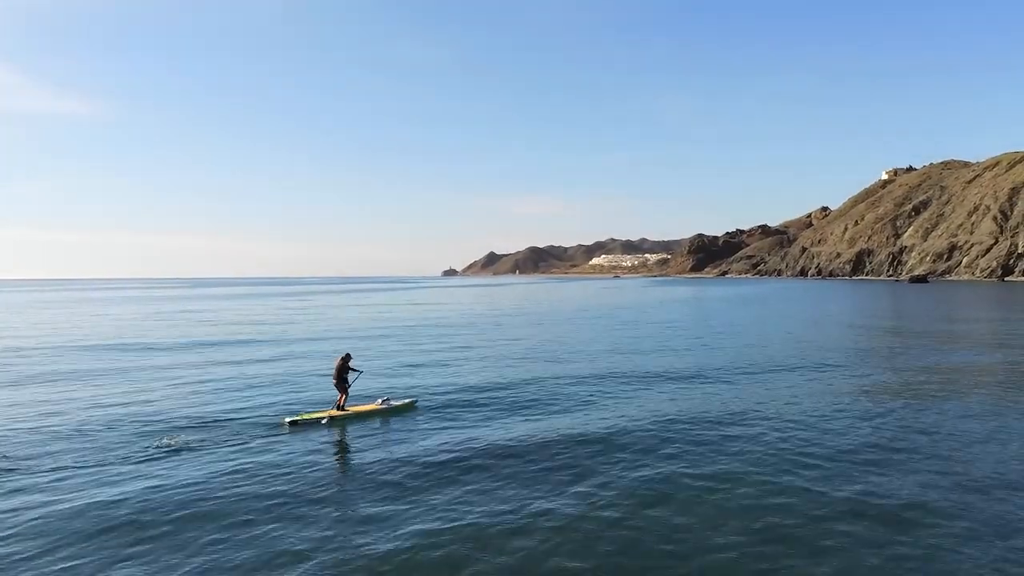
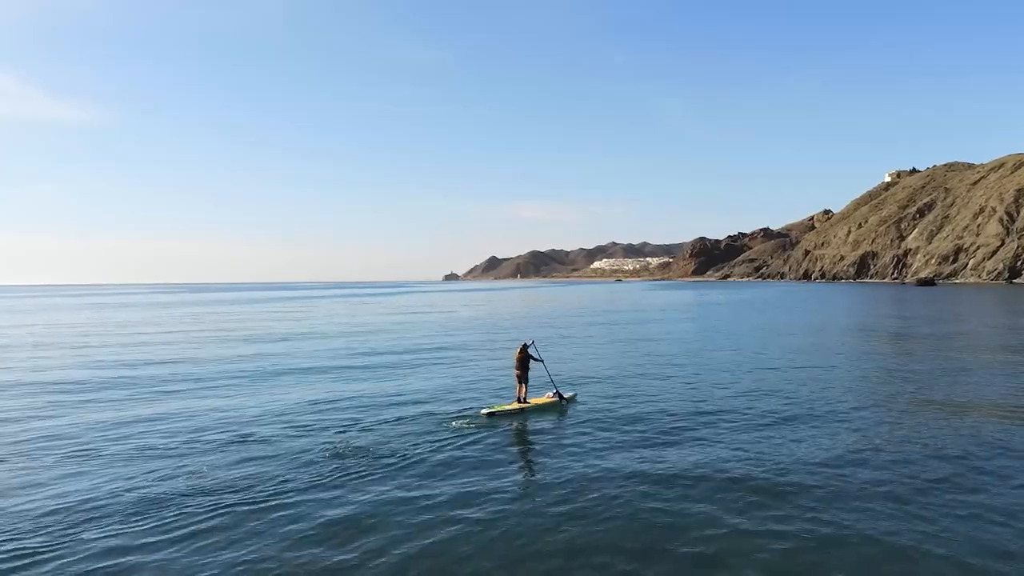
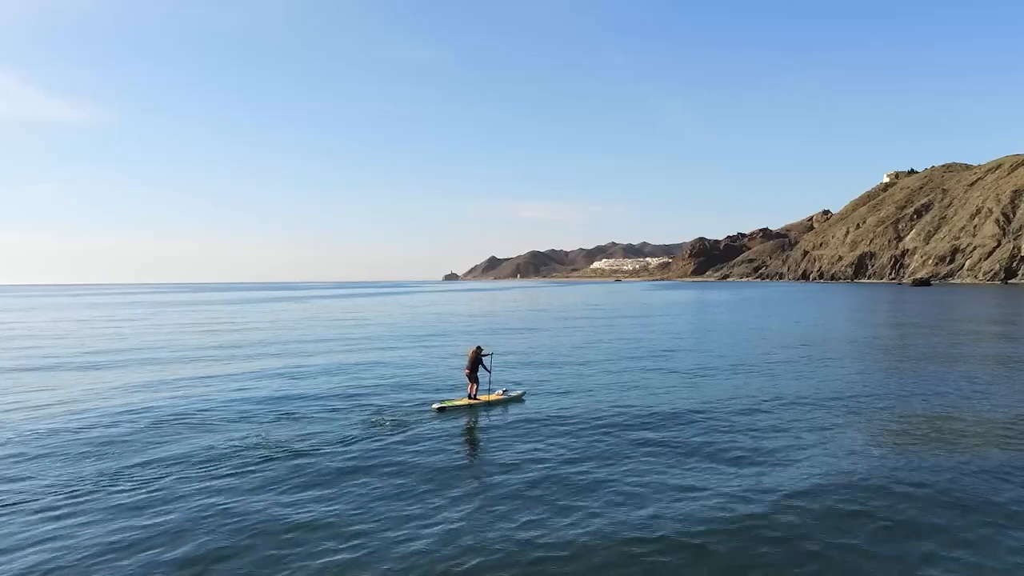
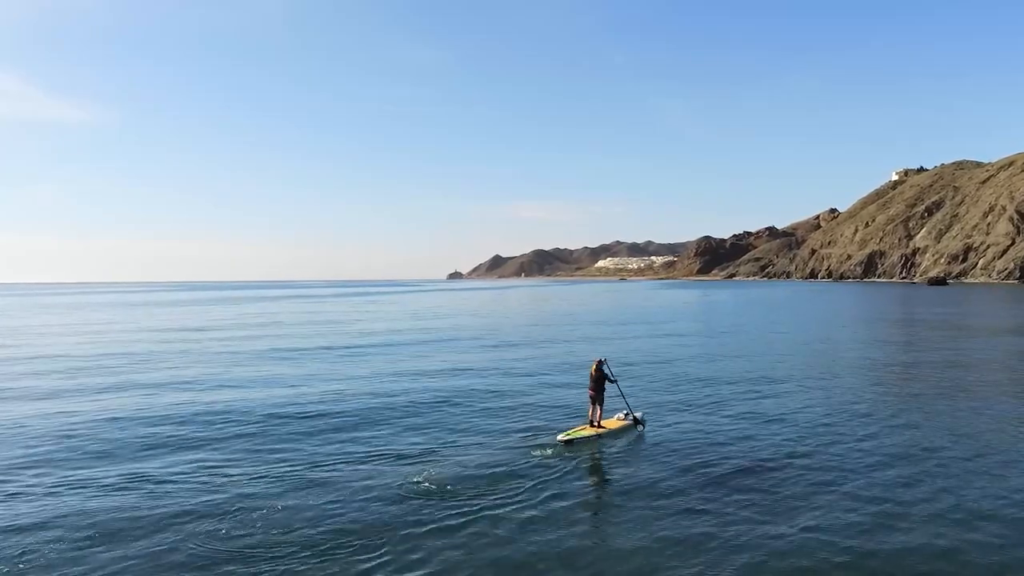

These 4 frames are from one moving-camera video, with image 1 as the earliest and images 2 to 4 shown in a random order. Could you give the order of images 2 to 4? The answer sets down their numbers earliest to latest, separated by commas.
3, 2, 4
